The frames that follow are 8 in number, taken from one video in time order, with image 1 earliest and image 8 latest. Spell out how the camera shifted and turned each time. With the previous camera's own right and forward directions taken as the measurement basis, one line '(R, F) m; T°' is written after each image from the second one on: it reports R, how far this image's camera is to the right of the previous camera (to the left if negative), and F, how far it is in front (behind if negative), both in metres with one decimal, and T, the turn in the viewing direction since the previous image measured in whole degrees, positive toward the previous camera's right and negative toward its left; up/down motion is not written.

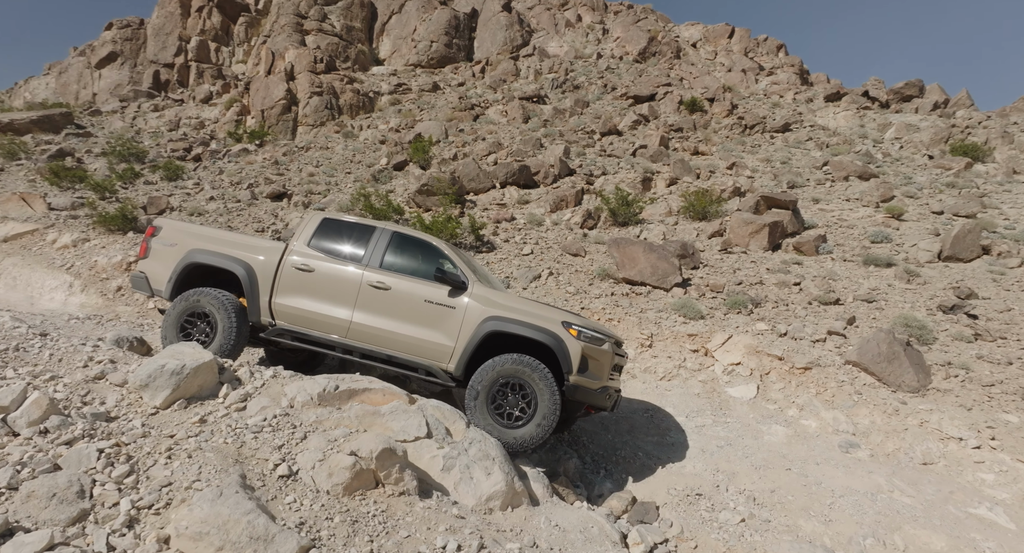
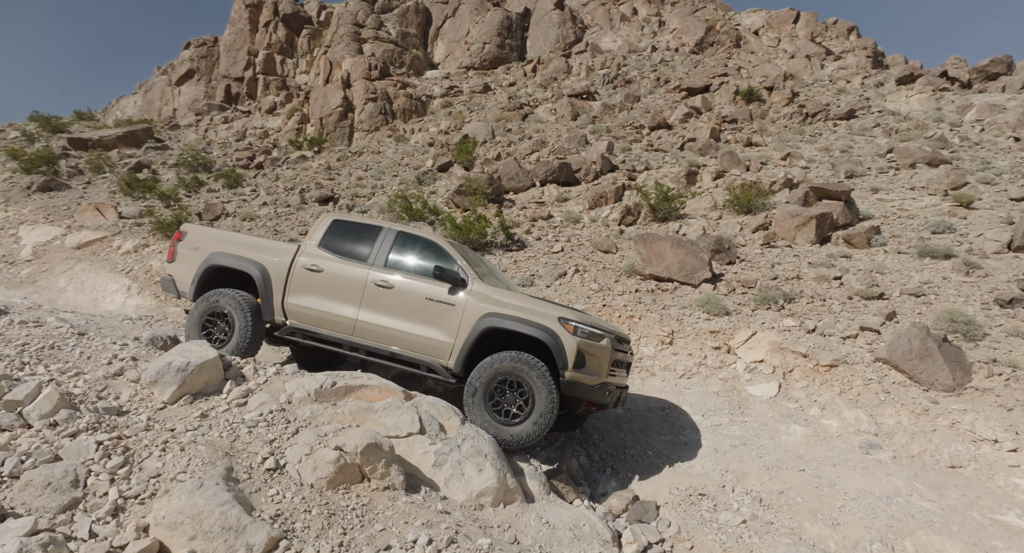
(+0.4, 0.0) m; -5°
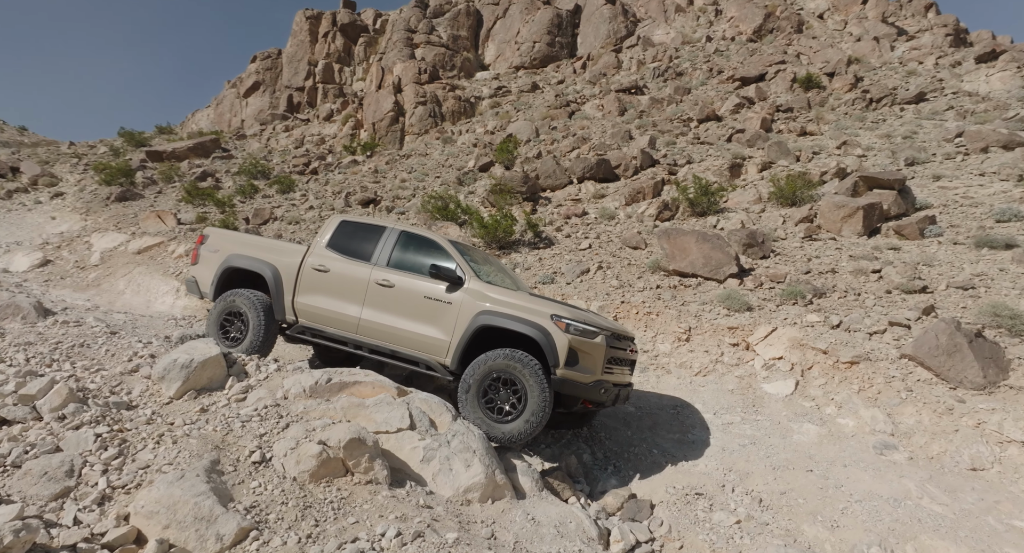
(+0.4, 0.0) m; -4°
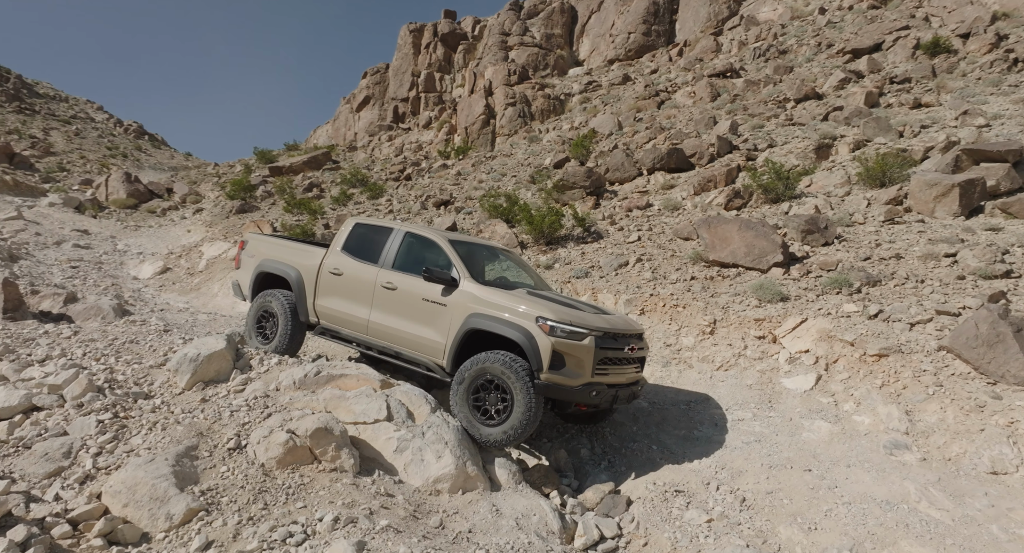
(+0.8, 0.0) m; -8°
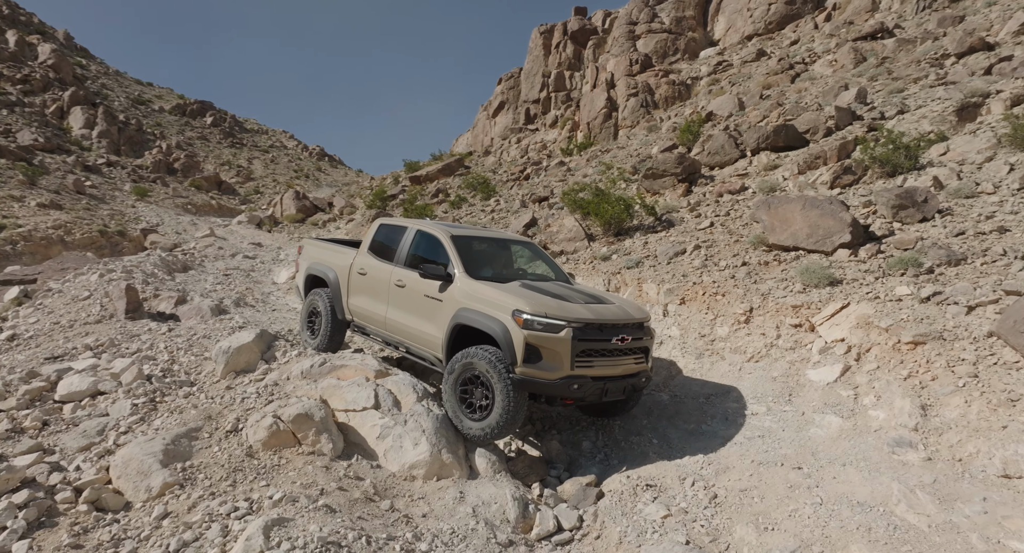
(+1.0, 0.0) m; -10°
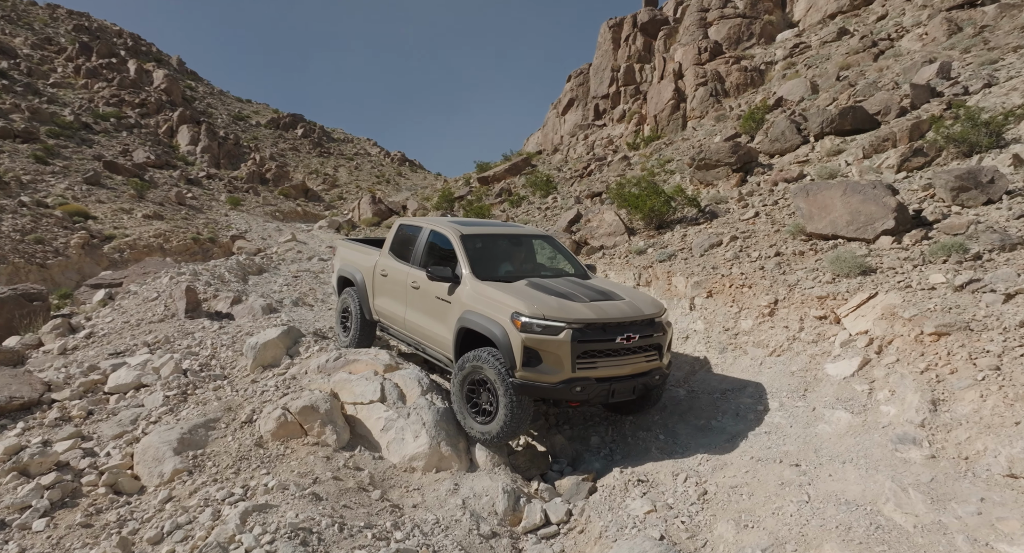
(+0.5, 0.0) m; -6°
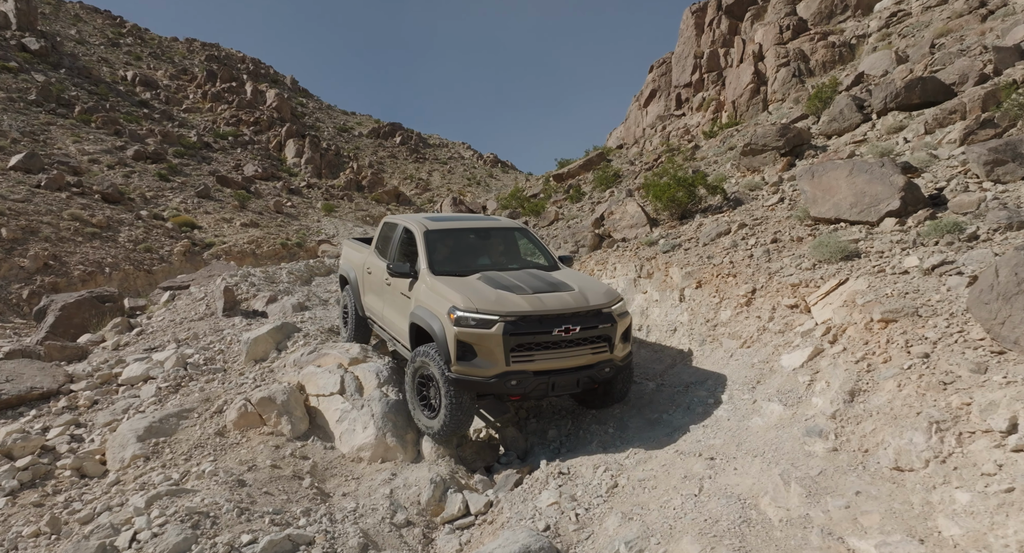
(+0.9, 0.0) m; -5°
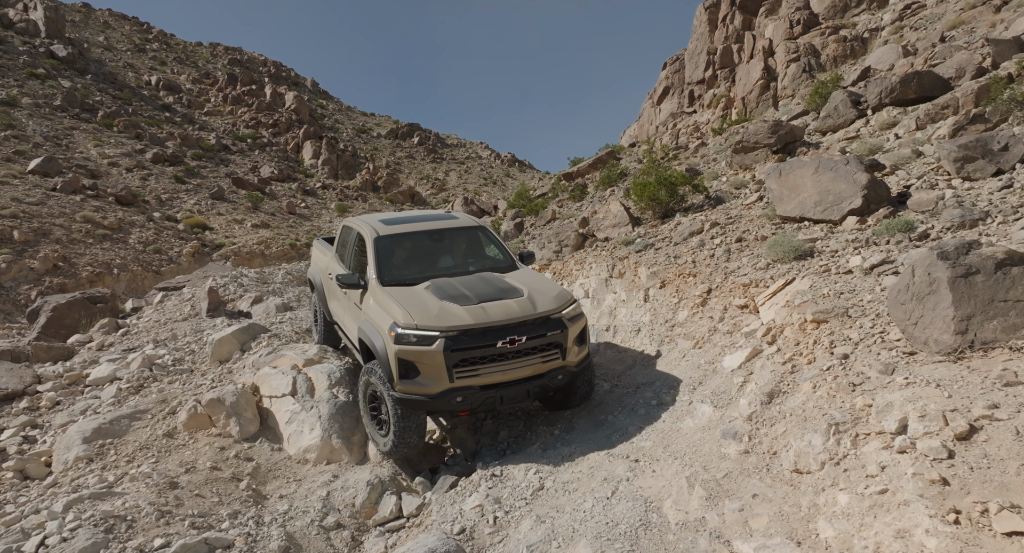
(+0.5, 0.0) m; 0°
